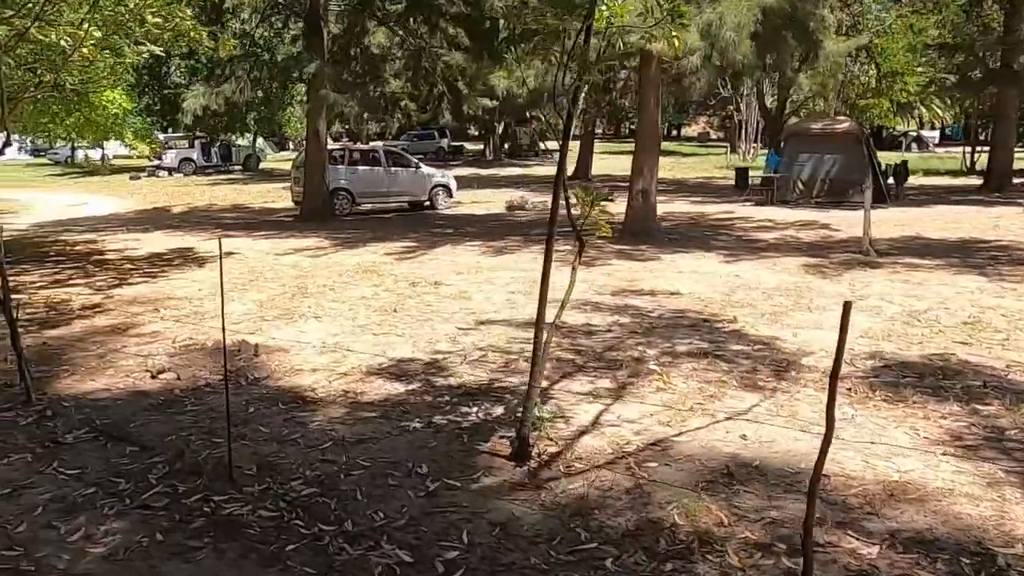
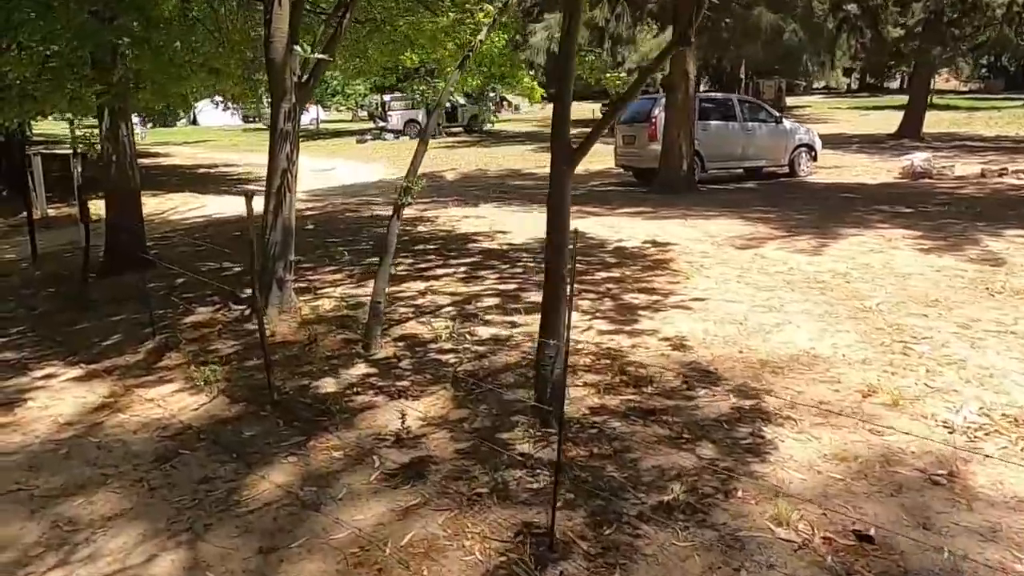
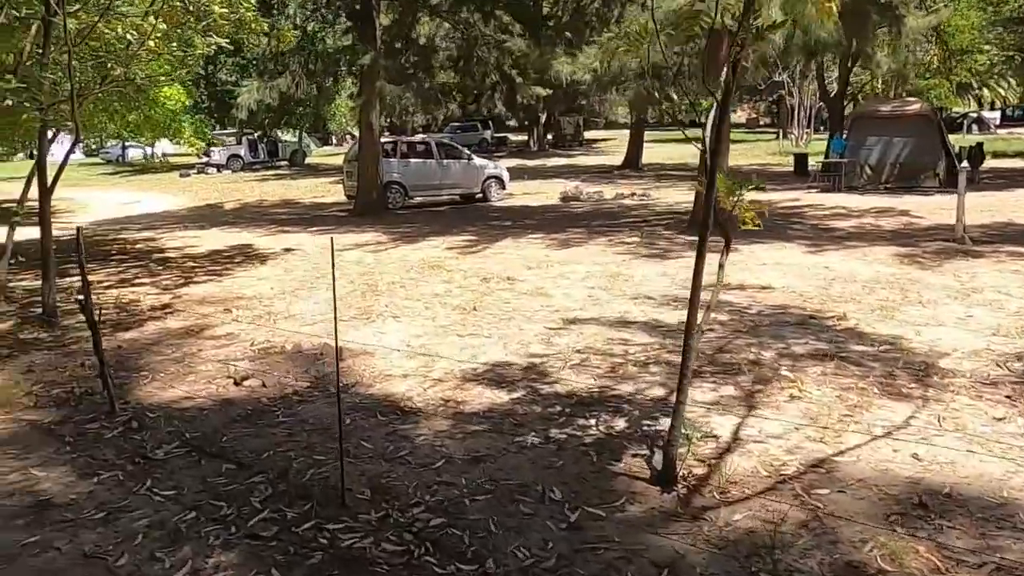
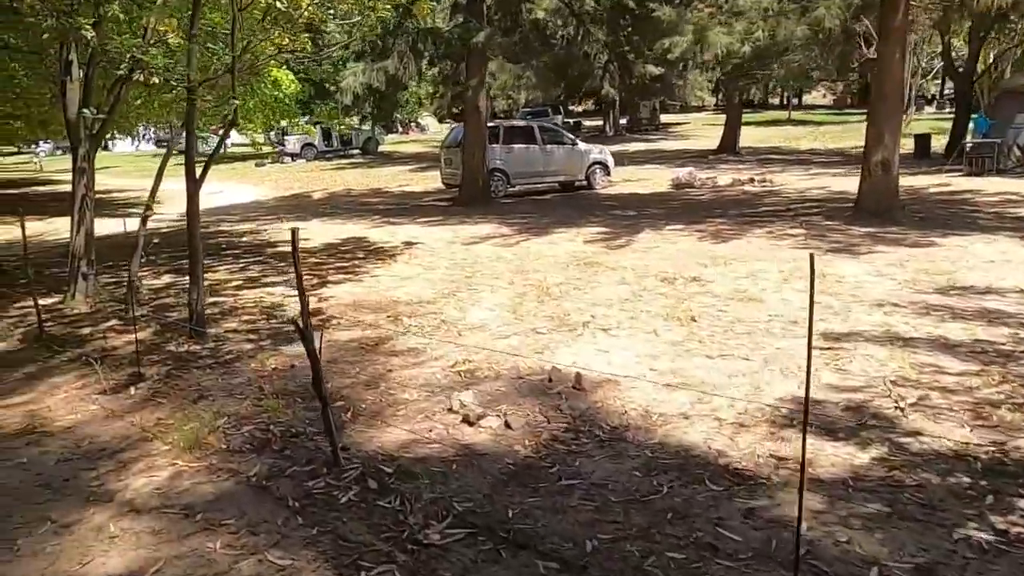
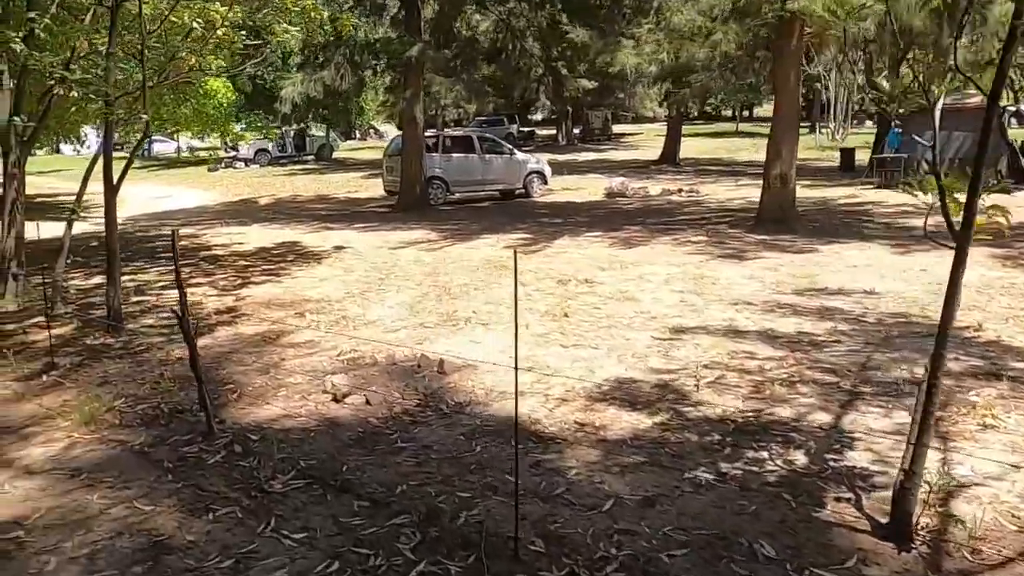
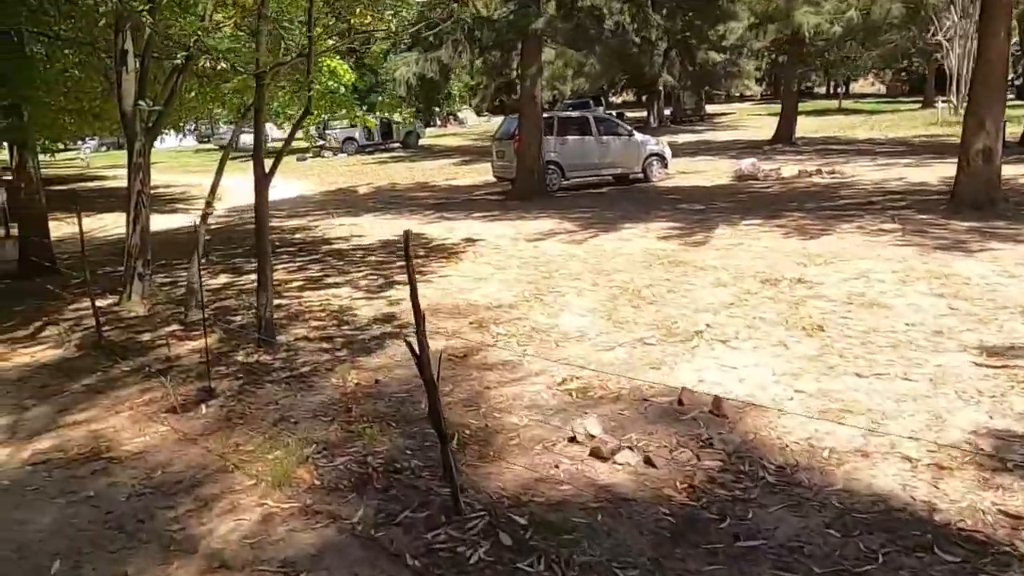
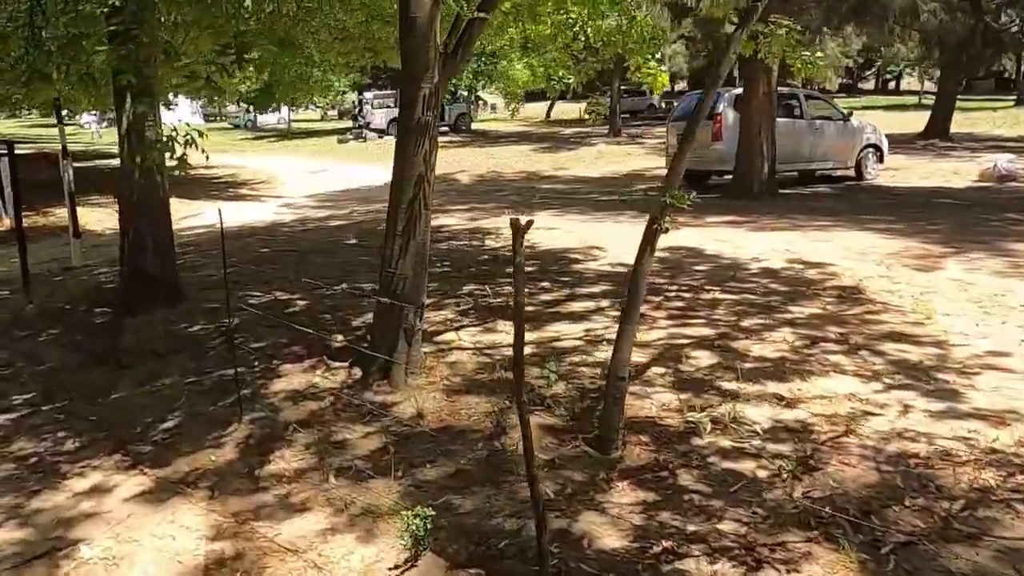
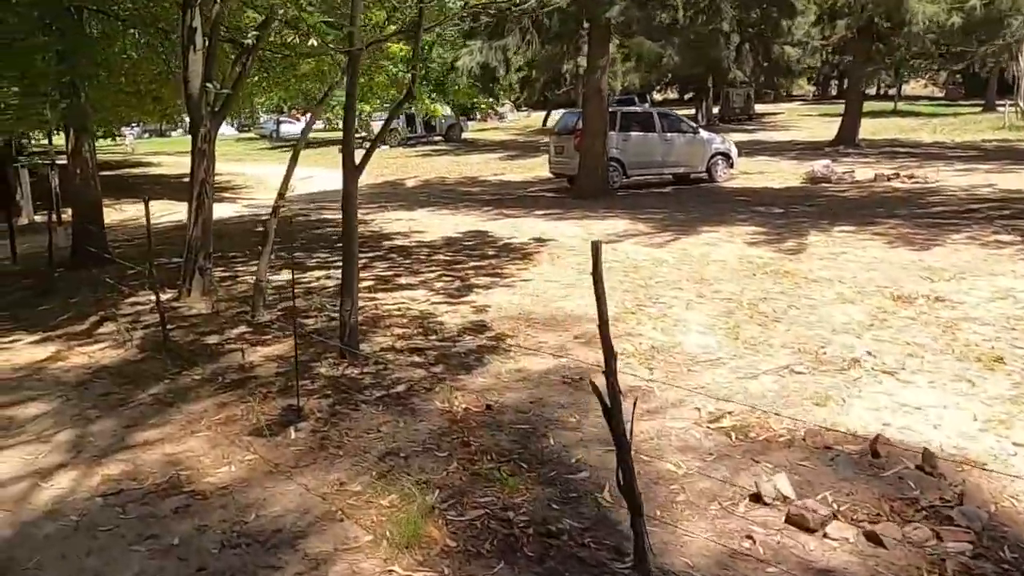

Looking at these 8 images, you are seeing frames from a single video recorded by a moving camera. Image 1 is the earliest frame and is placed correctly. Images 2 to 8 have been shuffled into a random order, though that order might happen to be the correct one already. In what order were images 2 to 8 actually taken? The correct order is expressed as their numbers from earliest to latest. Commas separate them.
3, 5, 4, 6, 8, 2, 7
